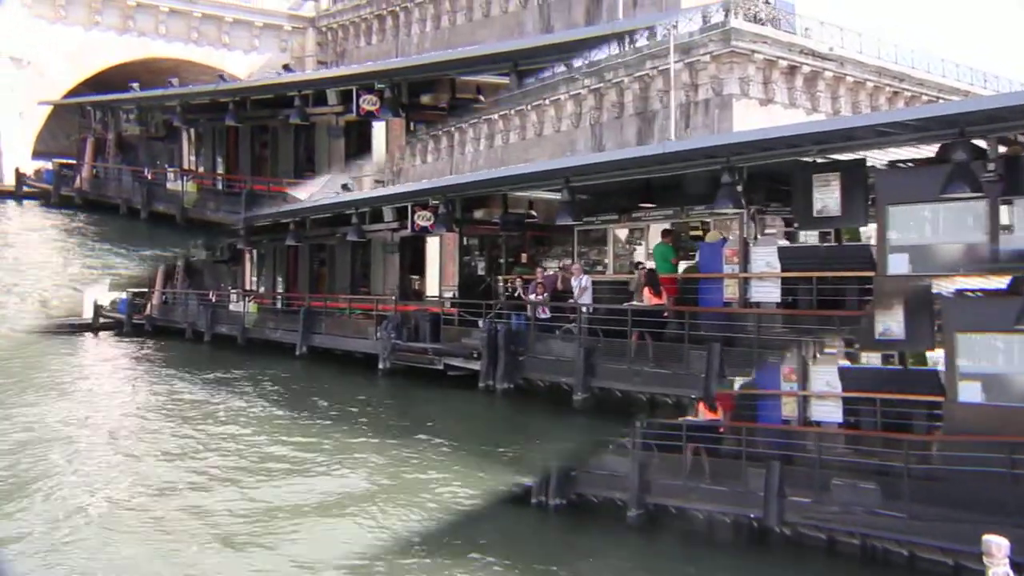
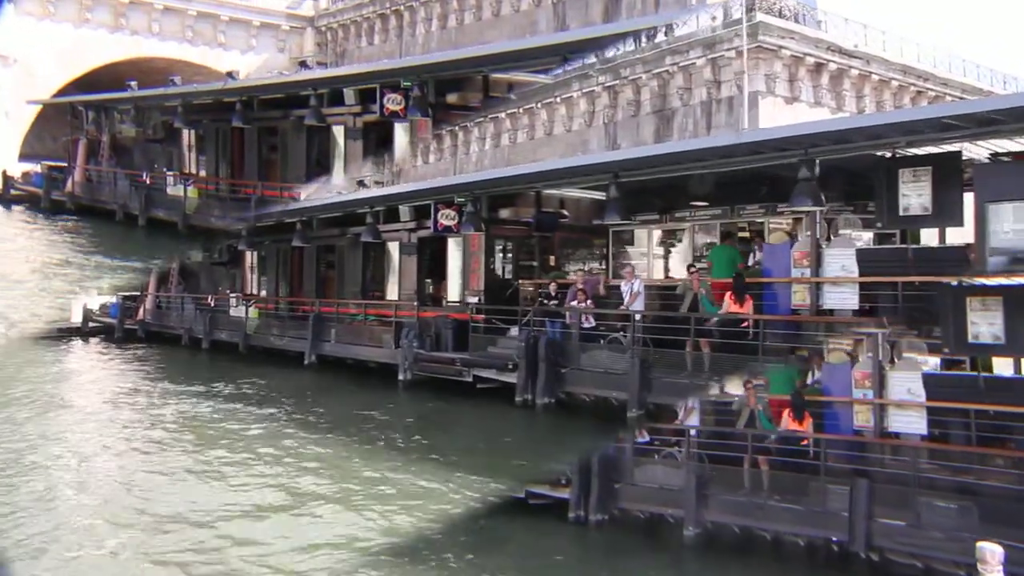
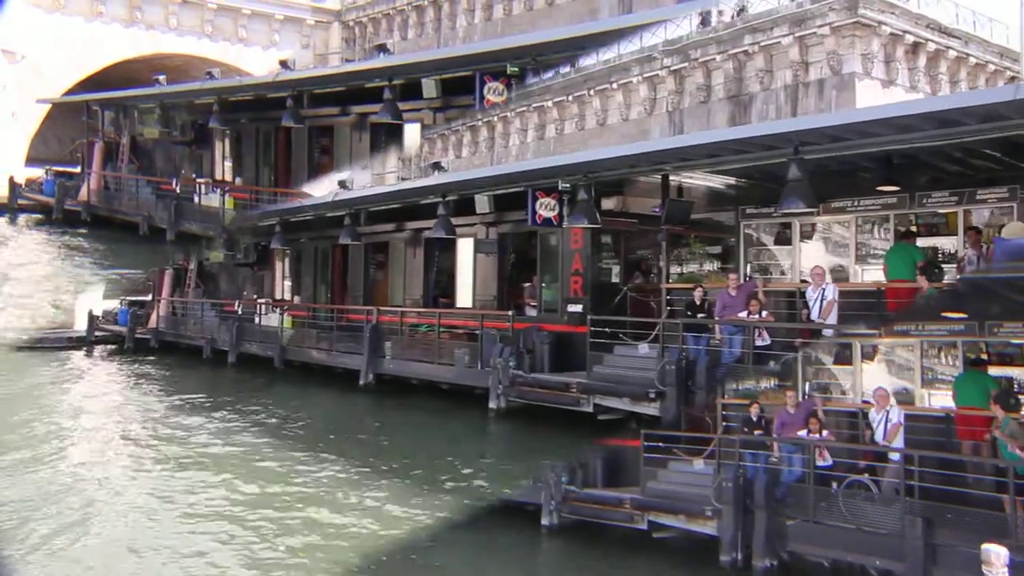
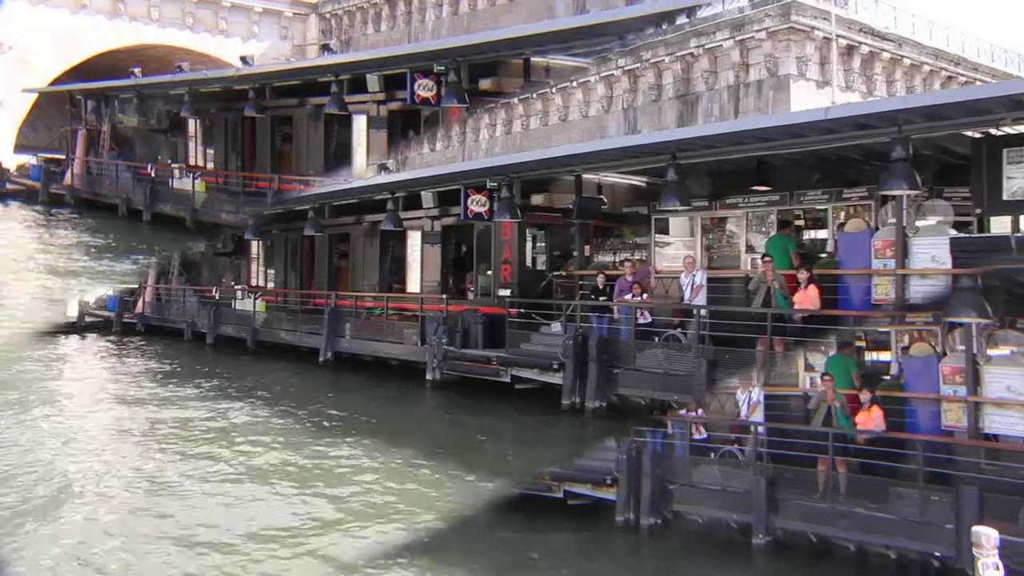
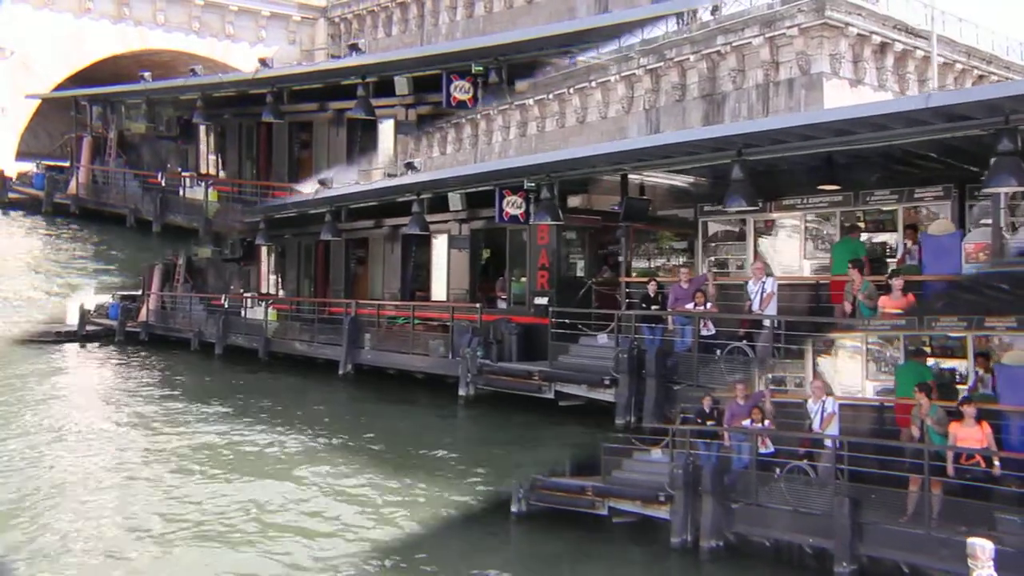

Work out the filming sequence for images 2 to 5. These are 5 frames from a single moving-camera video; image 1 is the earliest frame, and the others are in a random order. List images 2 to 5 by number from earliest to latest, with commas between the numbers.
2, 4, 5, 3
